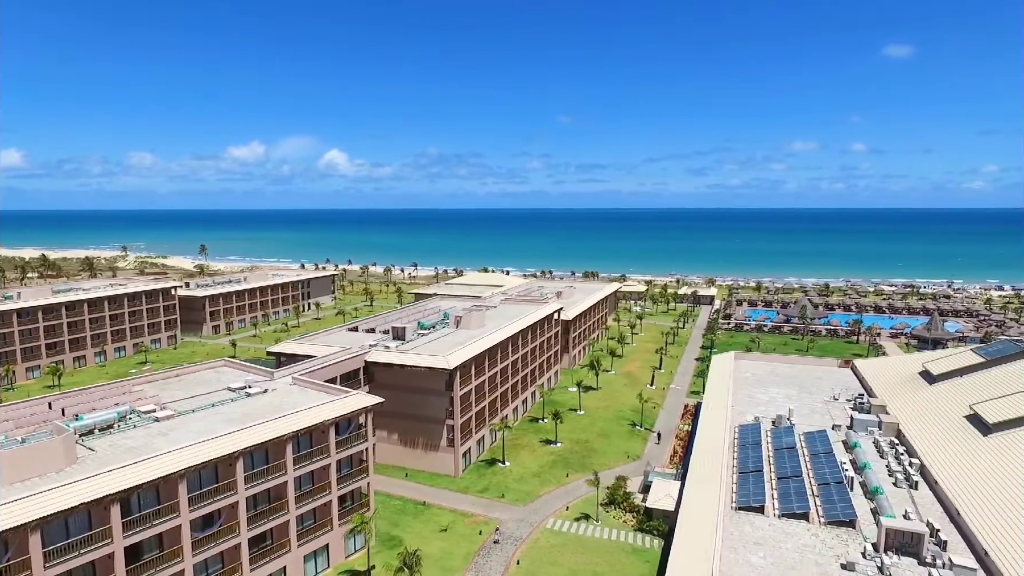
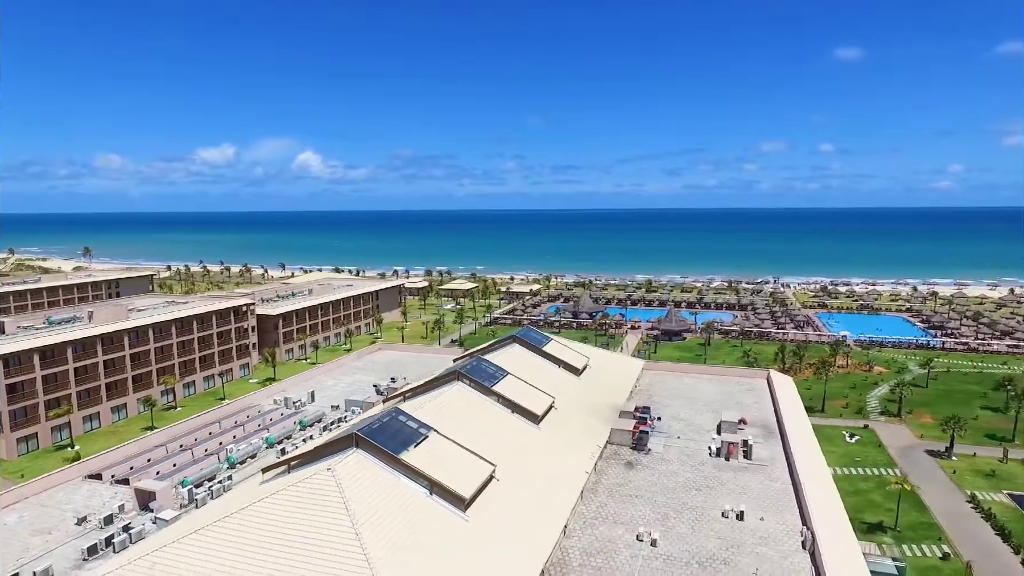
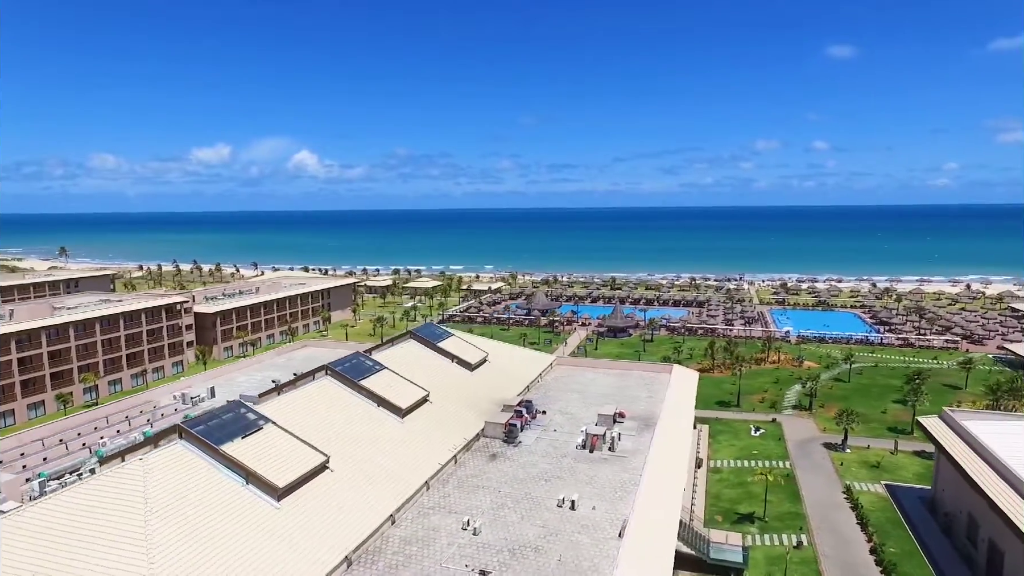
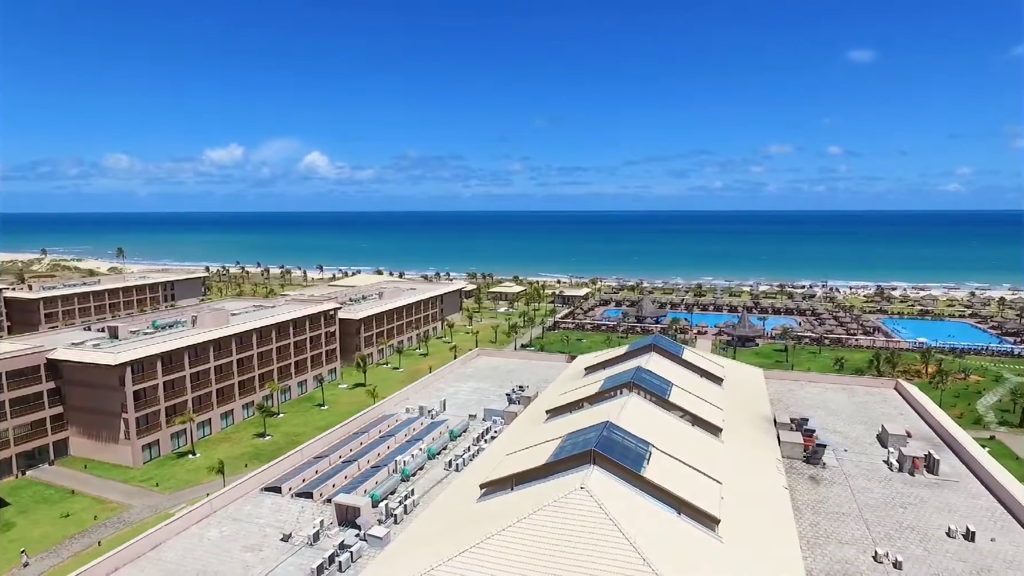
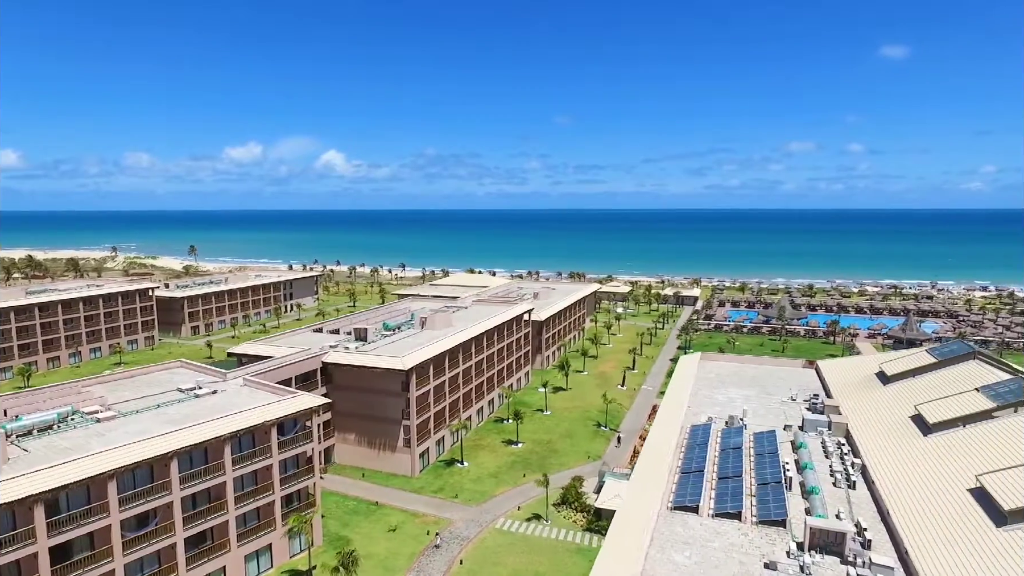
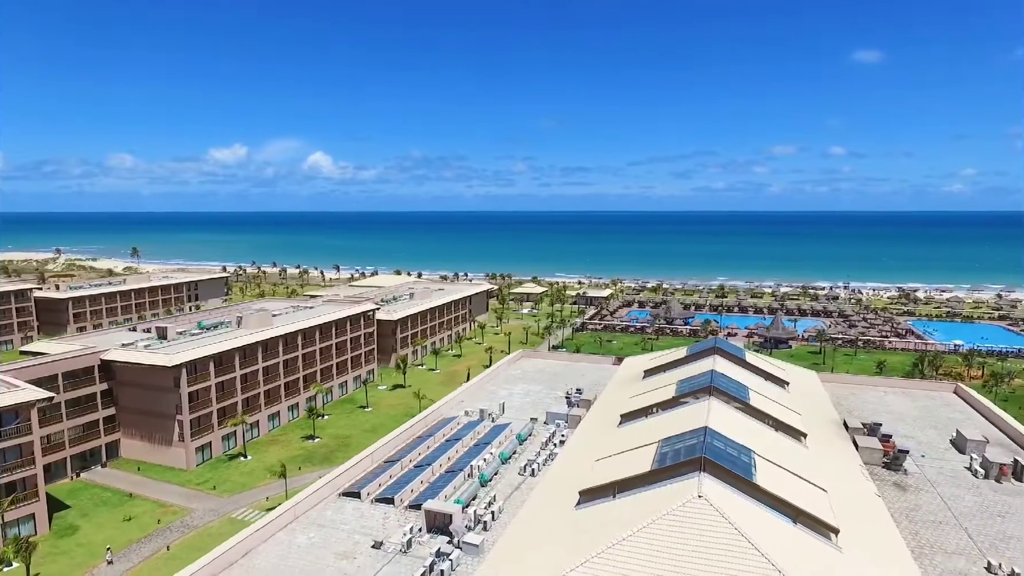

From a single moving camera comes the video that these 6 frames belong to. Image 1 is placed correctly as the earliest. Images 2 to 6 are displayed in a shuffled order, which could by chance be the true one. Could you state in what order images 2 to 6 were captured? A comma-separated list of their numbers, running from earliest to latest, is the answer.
5, 6, 4, 2, 3
